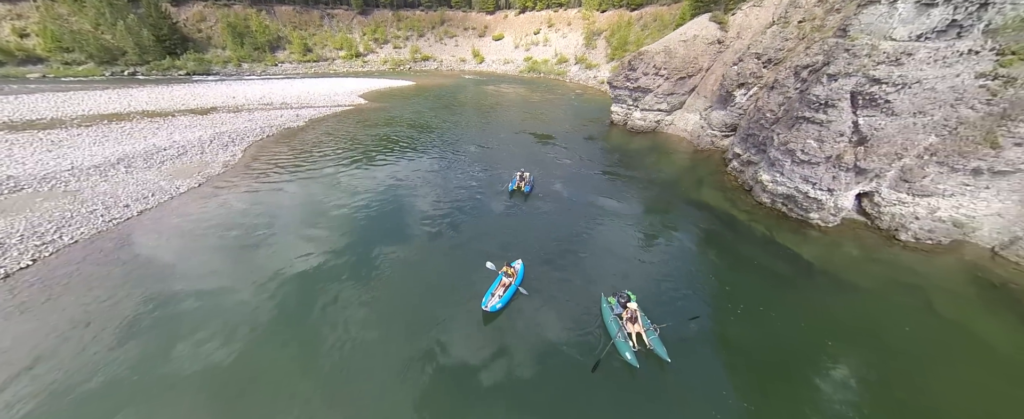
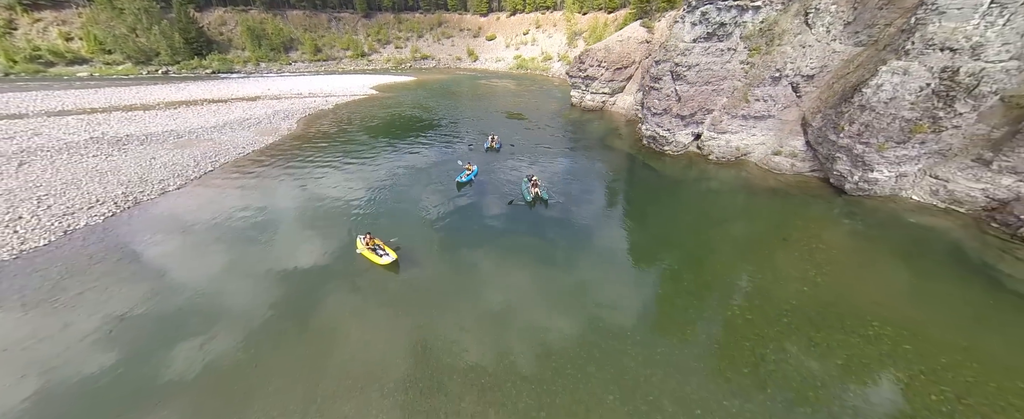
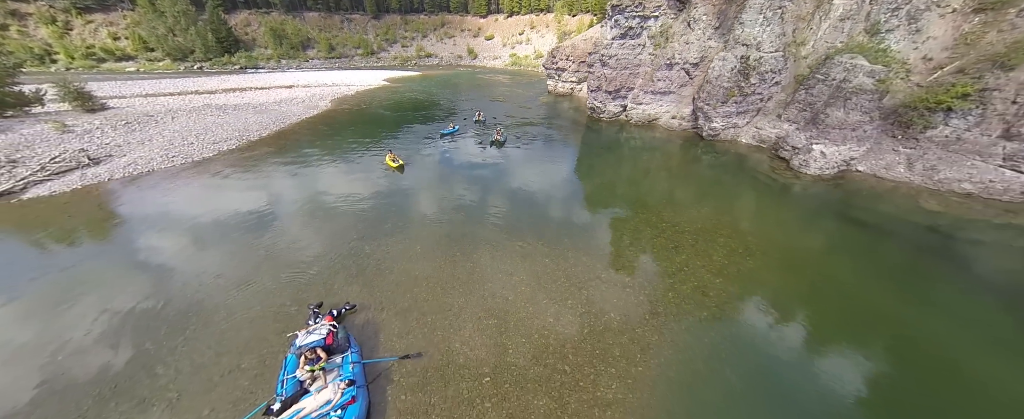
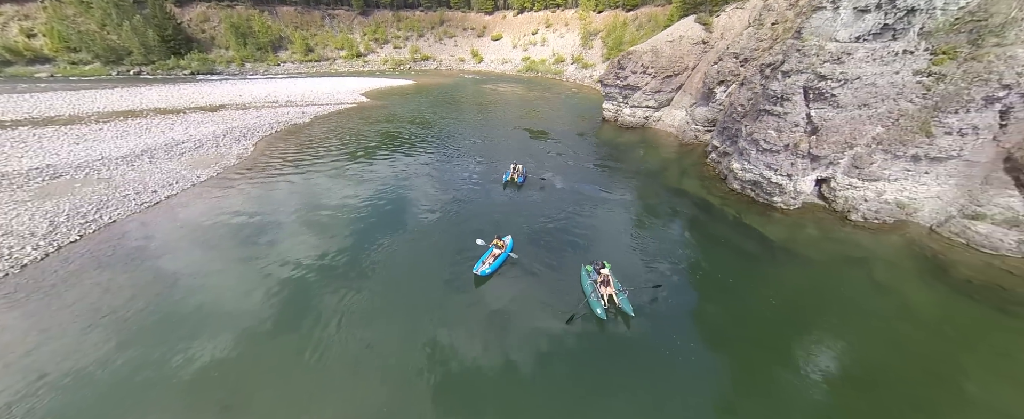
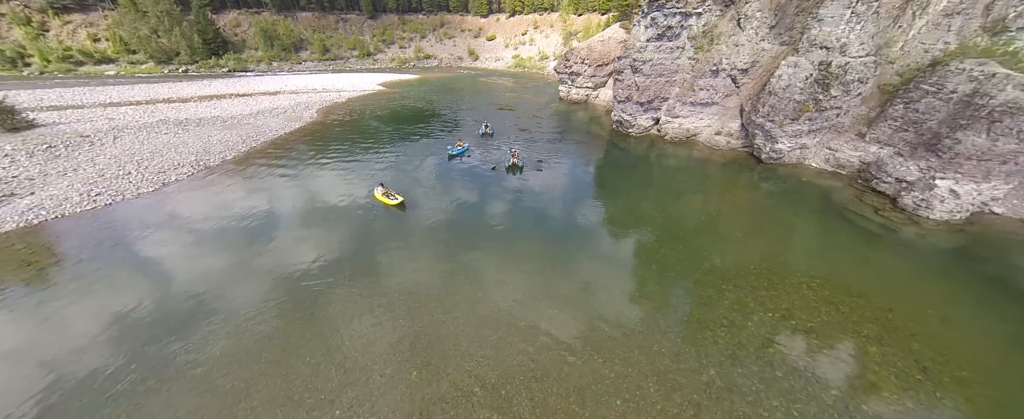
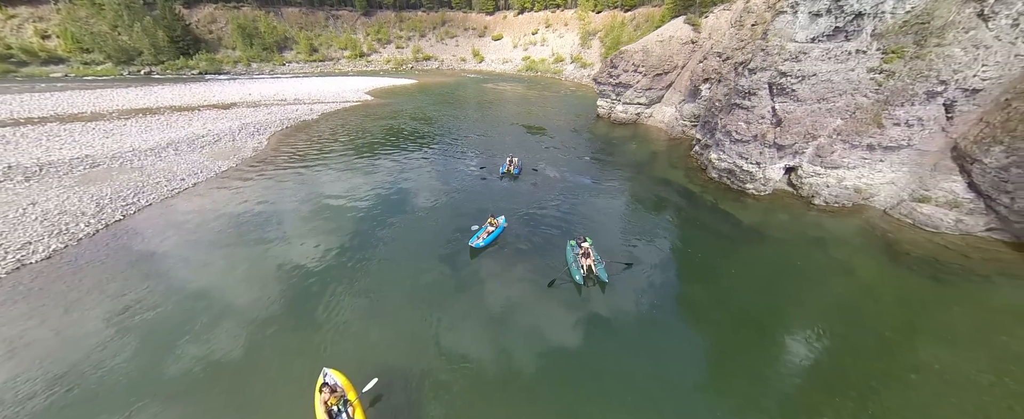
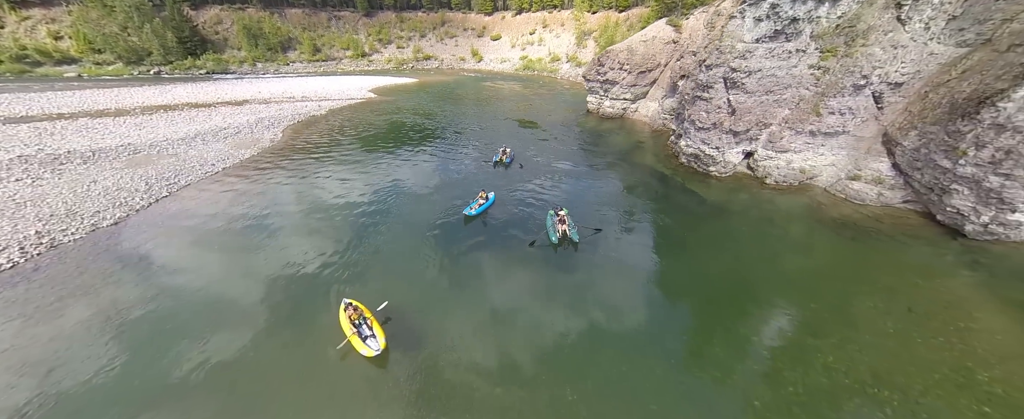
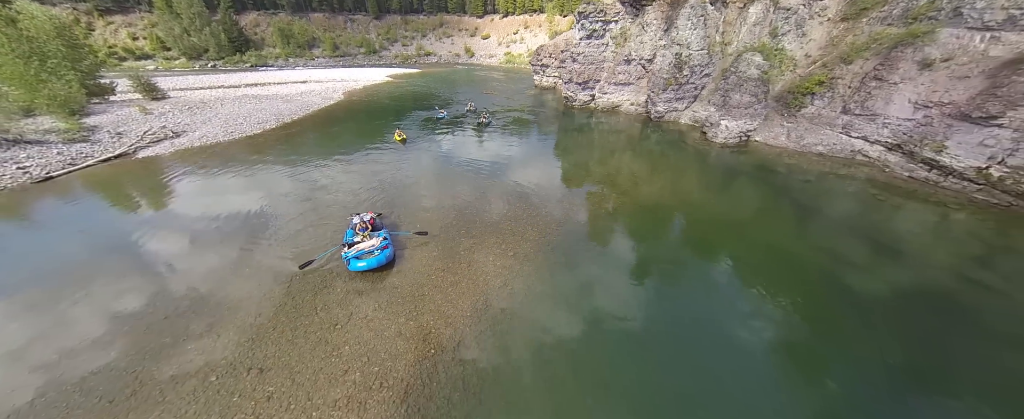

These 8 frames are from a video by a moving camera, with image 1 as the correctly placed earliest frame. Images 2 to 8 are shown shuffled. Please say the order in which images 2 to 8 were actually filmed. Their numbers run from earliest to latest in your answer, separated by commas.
4, 6, 7, 2, 5, 3, 8
